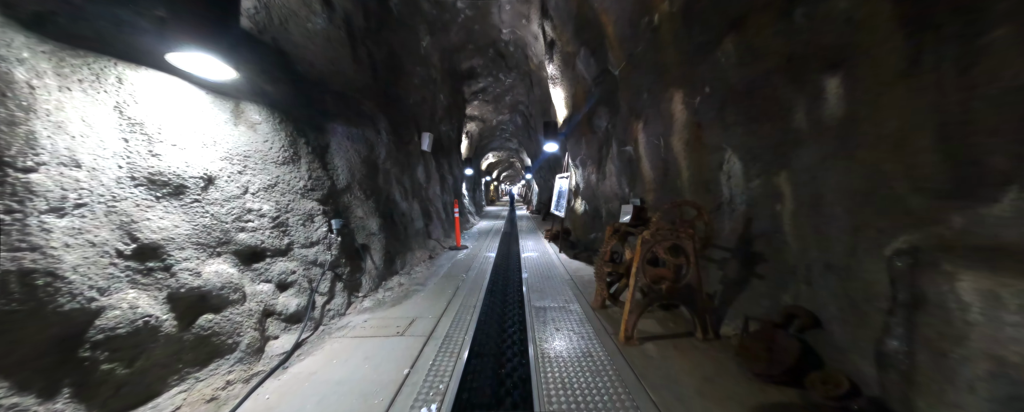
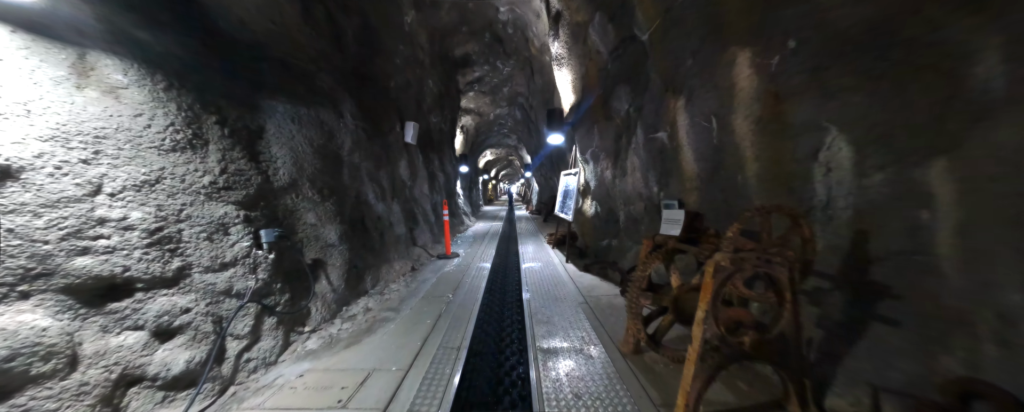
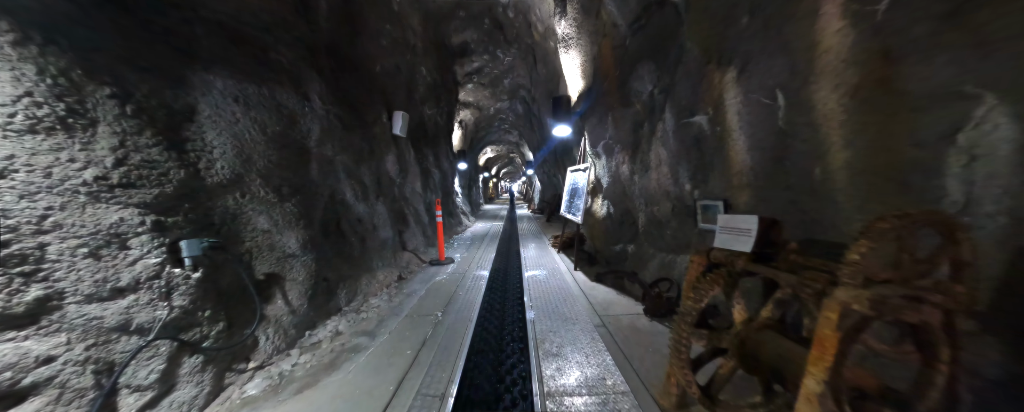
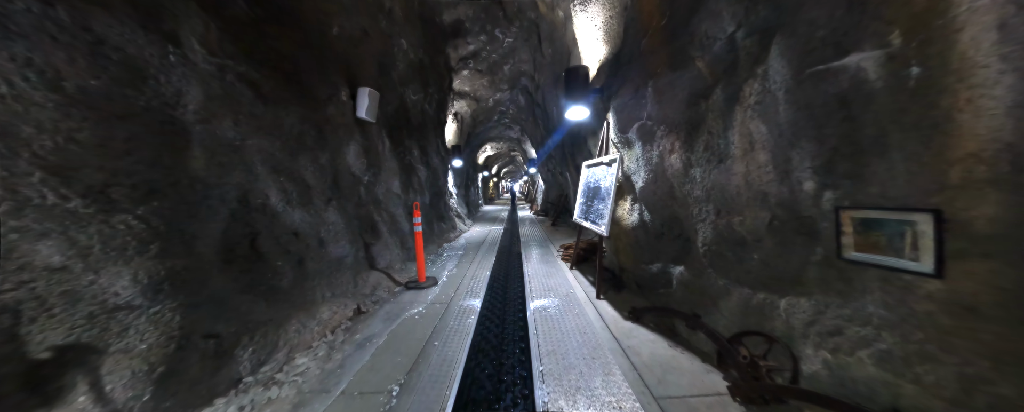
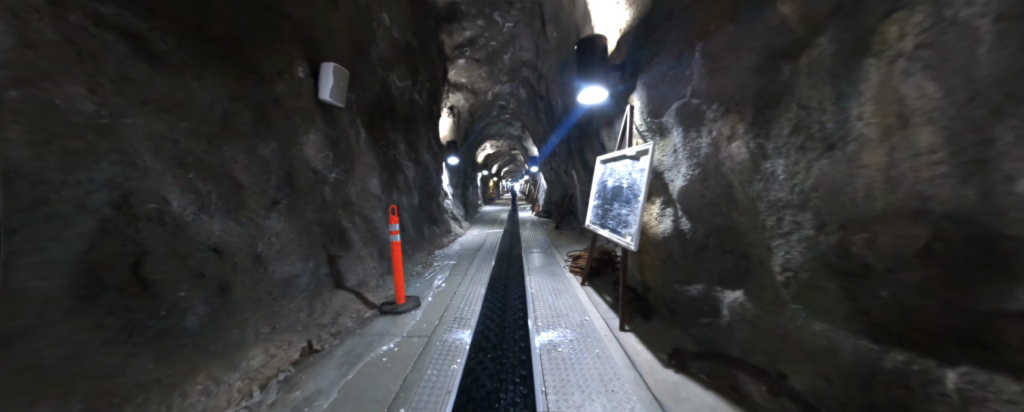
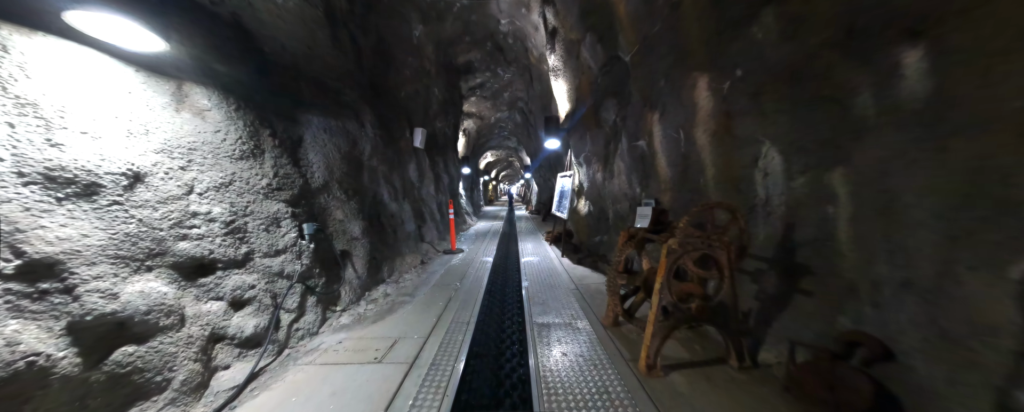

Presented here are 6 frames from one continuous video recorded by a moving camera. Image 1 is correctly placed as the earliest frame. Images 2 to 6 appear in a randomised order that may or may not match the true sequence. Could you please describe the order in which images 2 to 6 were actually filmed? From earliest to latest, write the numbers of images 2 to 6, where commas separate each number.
6, 2, 3, 4, 5
